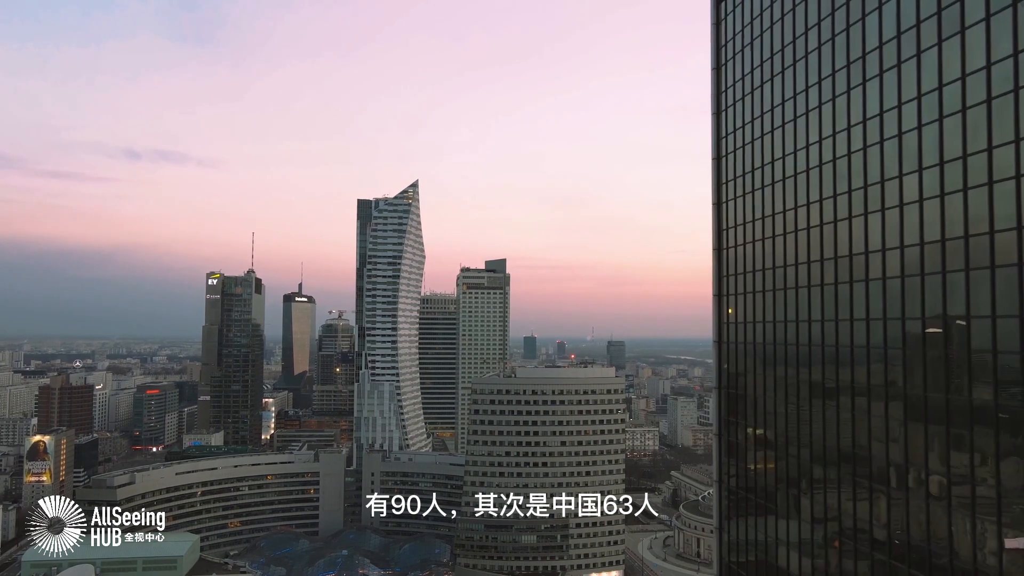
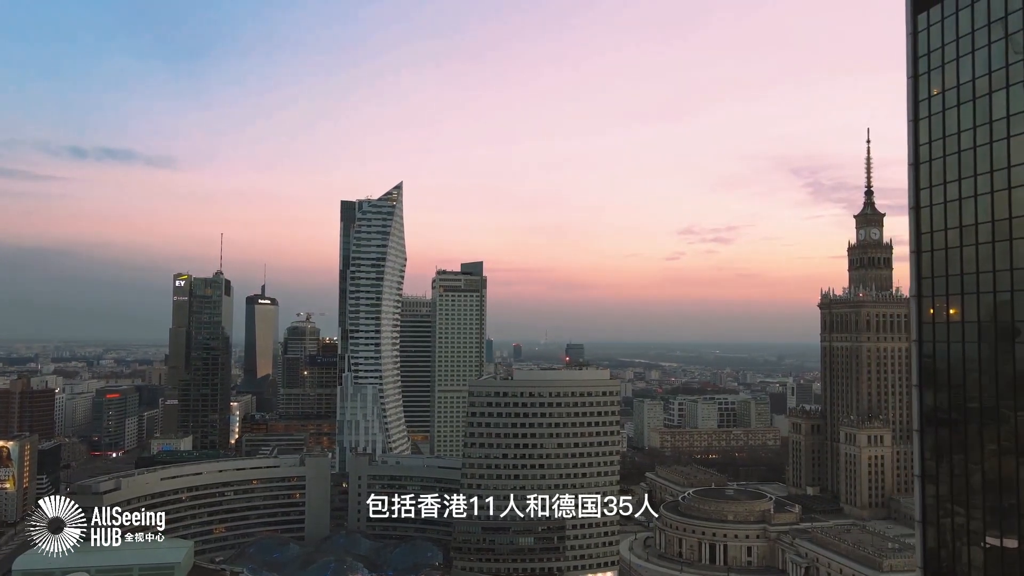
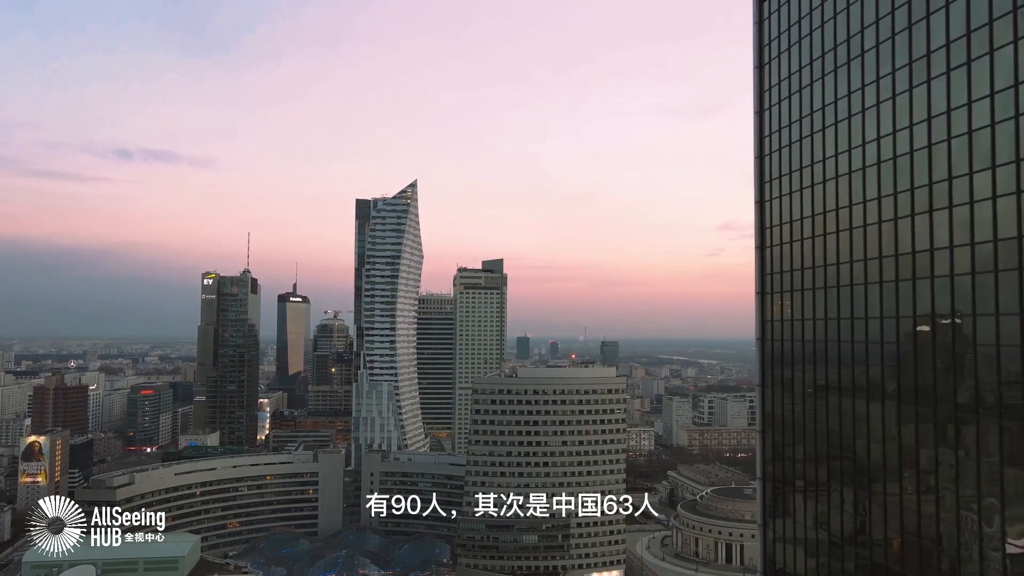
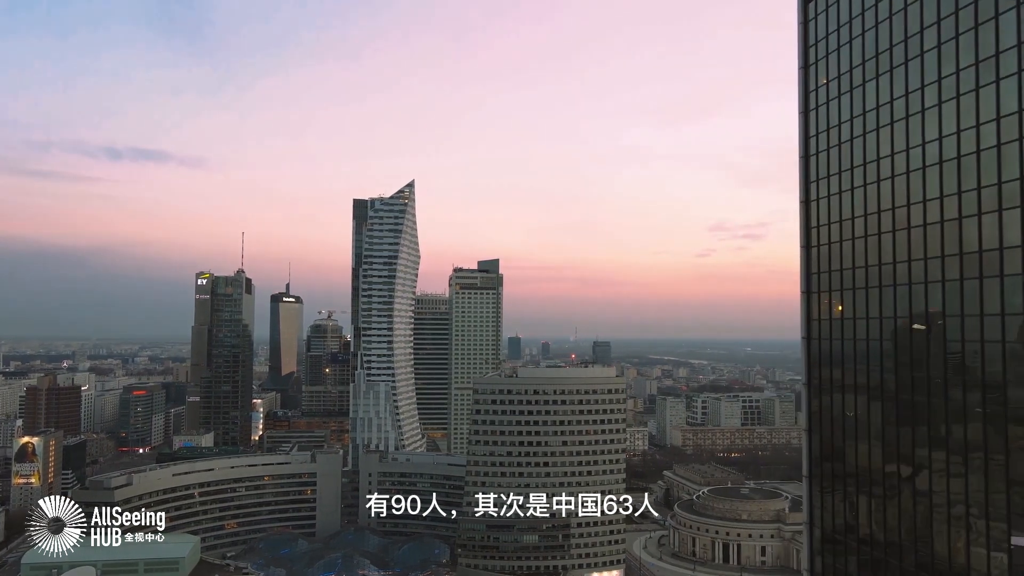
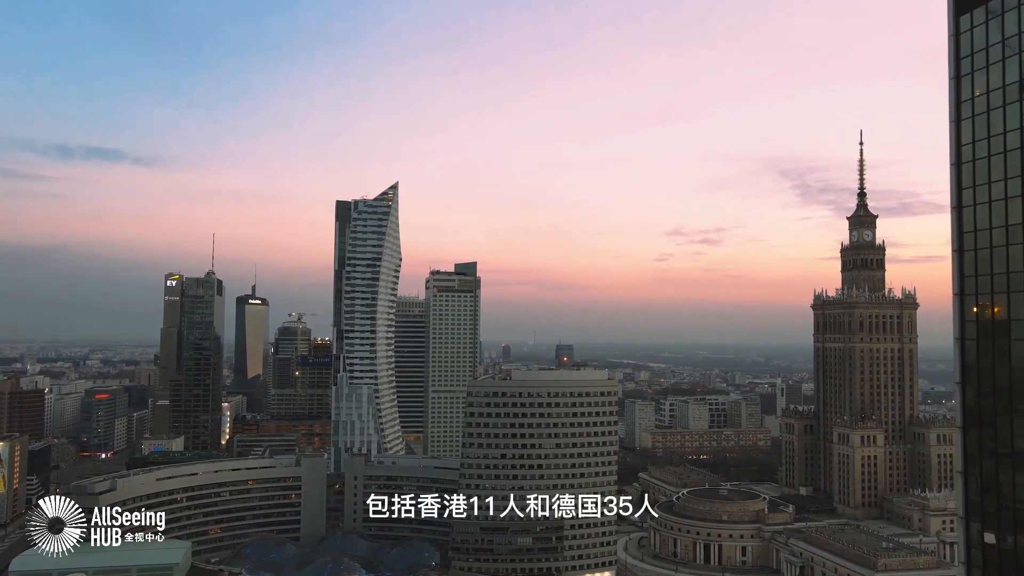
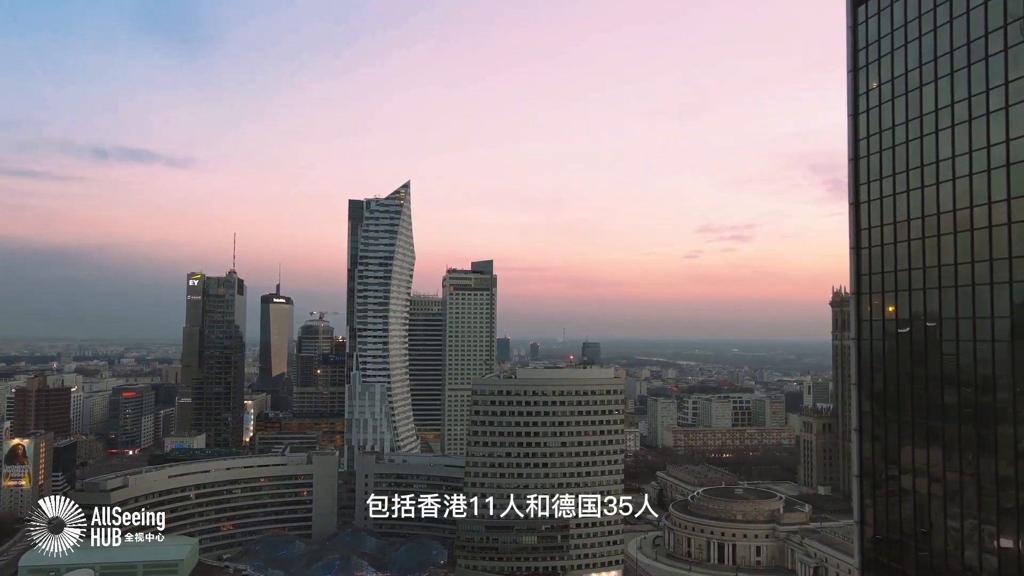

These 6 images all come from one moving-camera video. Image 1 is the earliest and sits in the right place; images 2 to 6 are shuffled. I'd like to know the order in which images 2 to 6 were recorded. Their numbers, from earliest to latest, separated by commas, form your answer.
3, 4, 6, 2, 5
